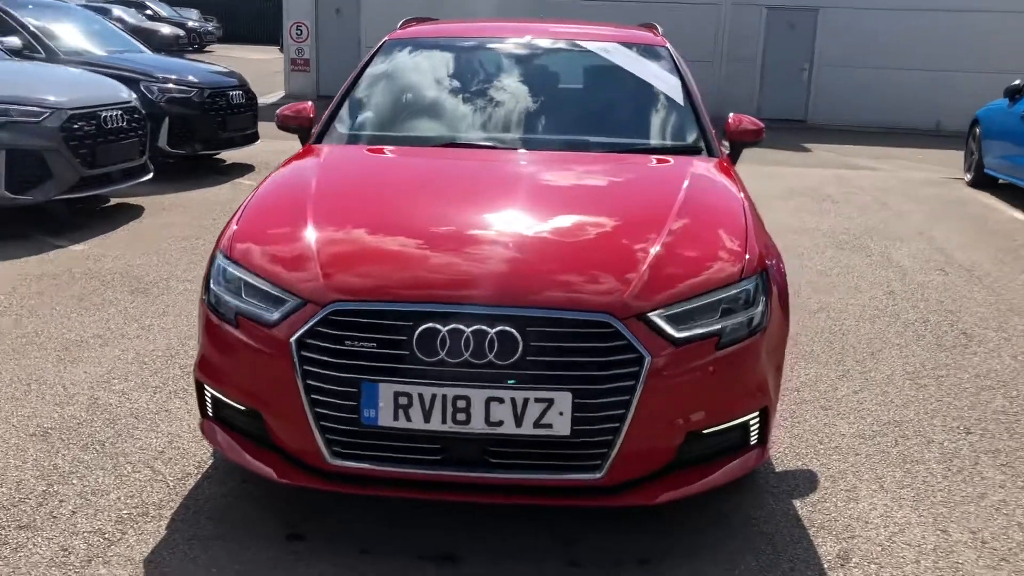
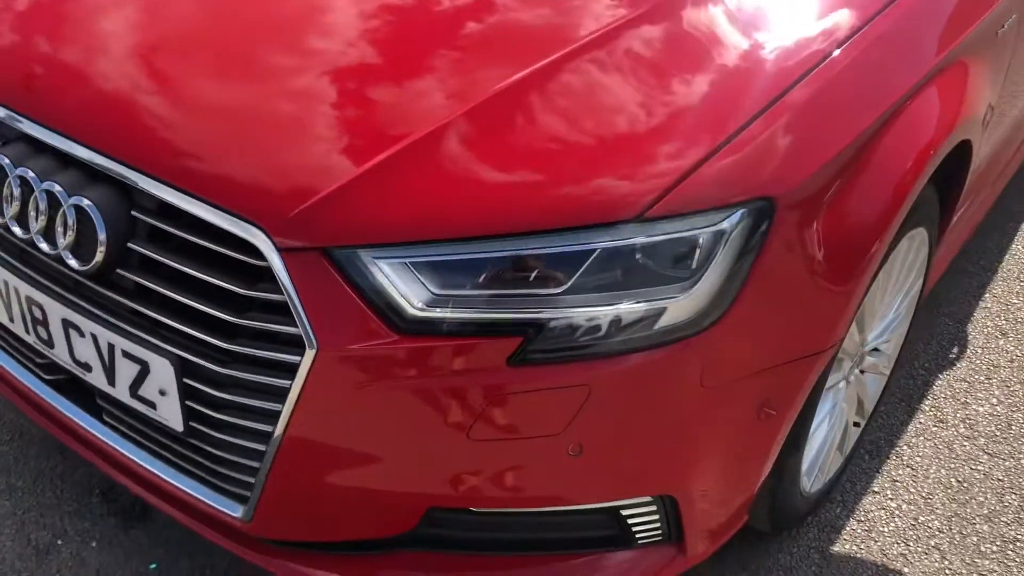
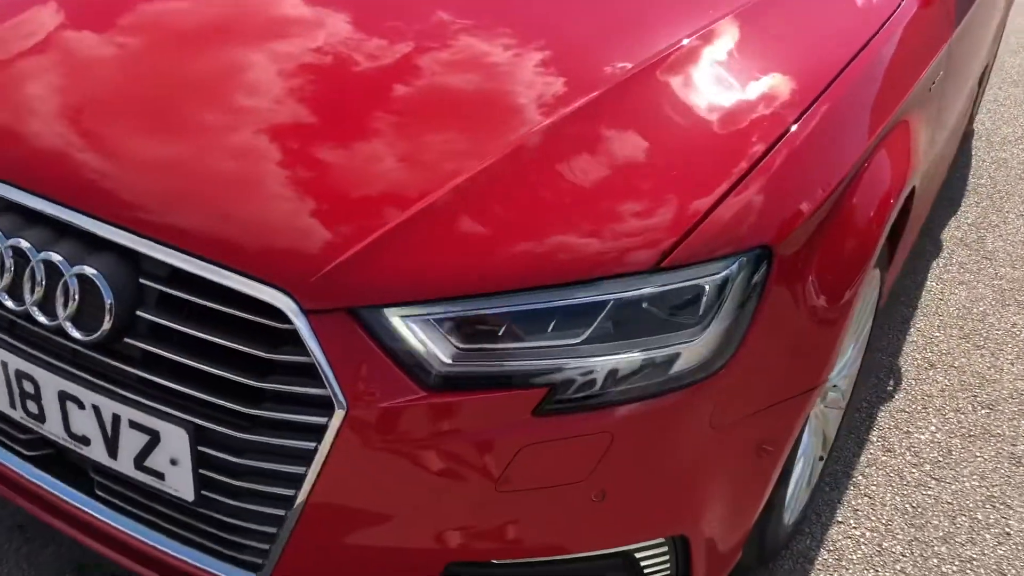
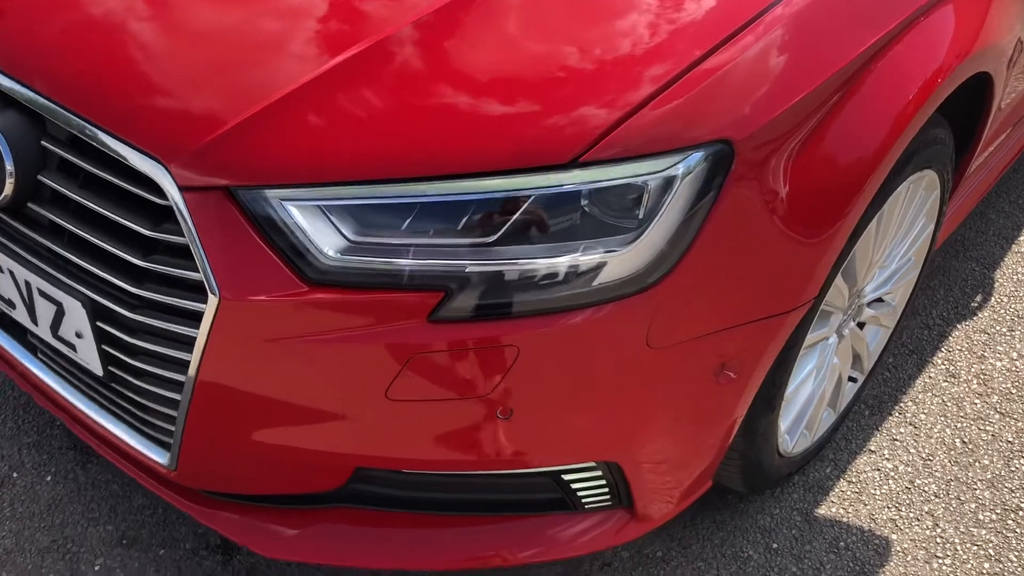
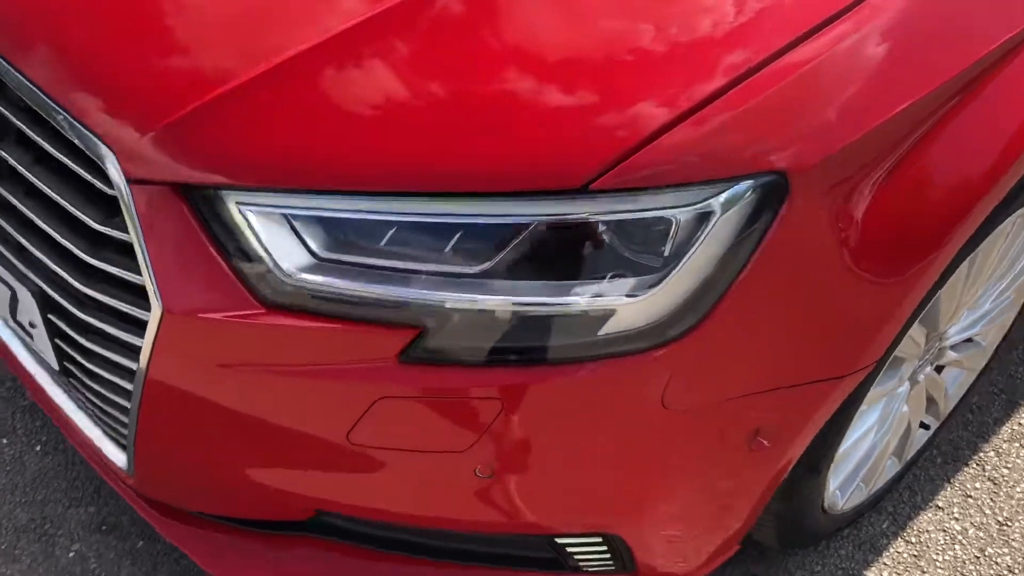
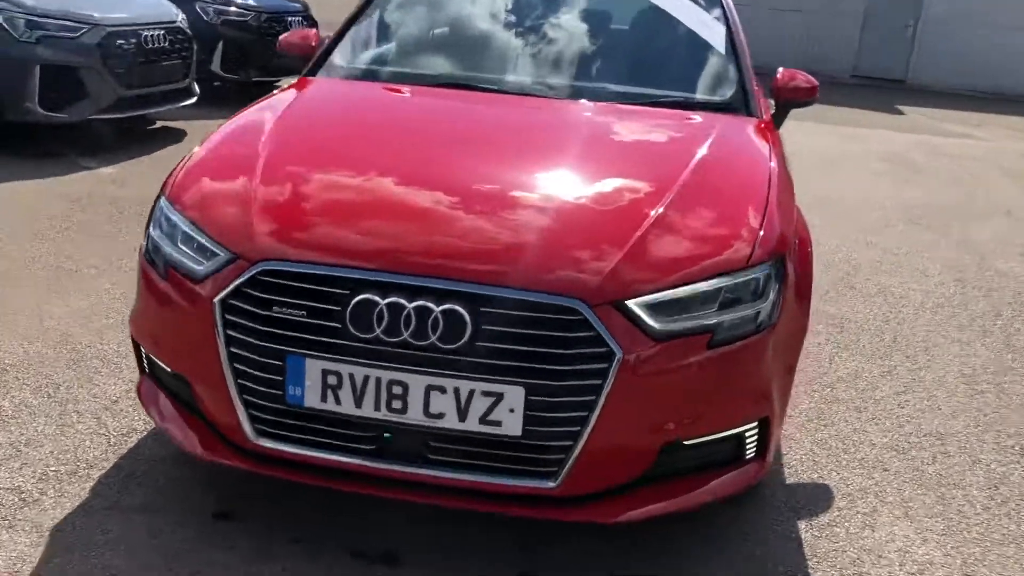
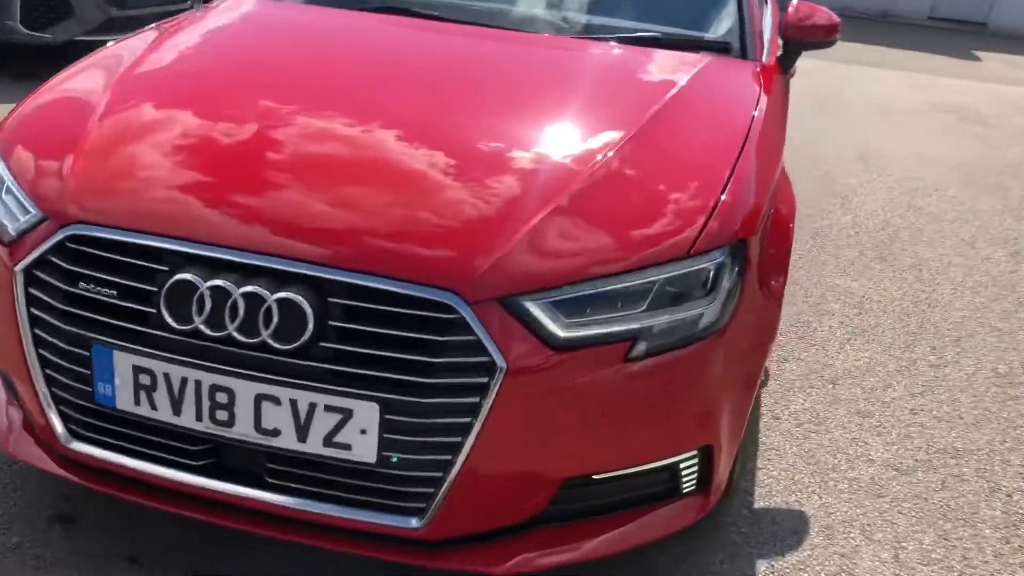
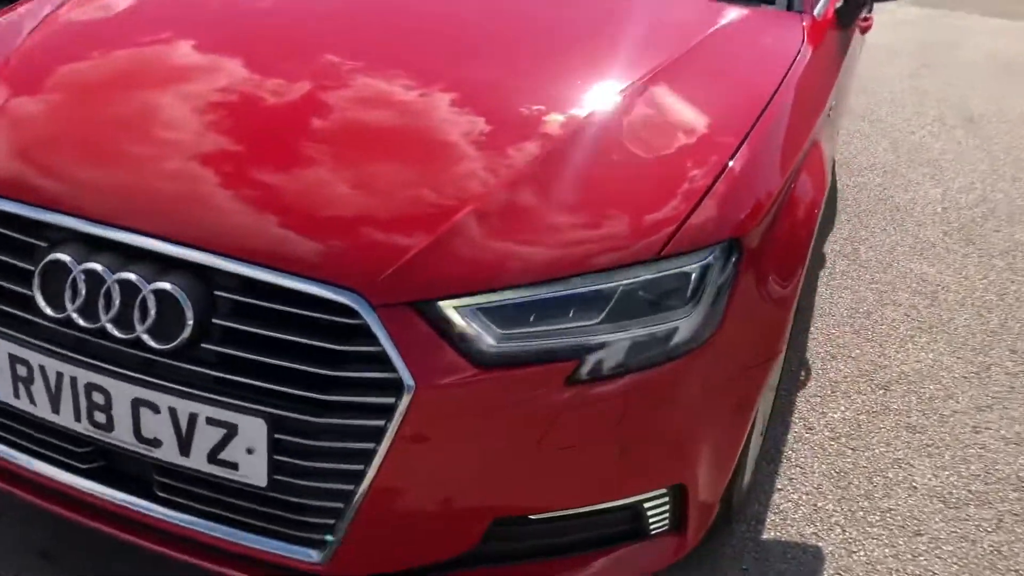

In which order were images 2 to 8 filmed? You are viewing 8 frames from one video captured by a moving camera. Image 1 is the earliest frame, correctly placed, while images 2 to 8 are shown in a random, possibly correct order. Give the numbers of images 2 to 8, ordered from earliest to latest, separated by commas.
6, 7, 8, 3, 2, 4, 5
